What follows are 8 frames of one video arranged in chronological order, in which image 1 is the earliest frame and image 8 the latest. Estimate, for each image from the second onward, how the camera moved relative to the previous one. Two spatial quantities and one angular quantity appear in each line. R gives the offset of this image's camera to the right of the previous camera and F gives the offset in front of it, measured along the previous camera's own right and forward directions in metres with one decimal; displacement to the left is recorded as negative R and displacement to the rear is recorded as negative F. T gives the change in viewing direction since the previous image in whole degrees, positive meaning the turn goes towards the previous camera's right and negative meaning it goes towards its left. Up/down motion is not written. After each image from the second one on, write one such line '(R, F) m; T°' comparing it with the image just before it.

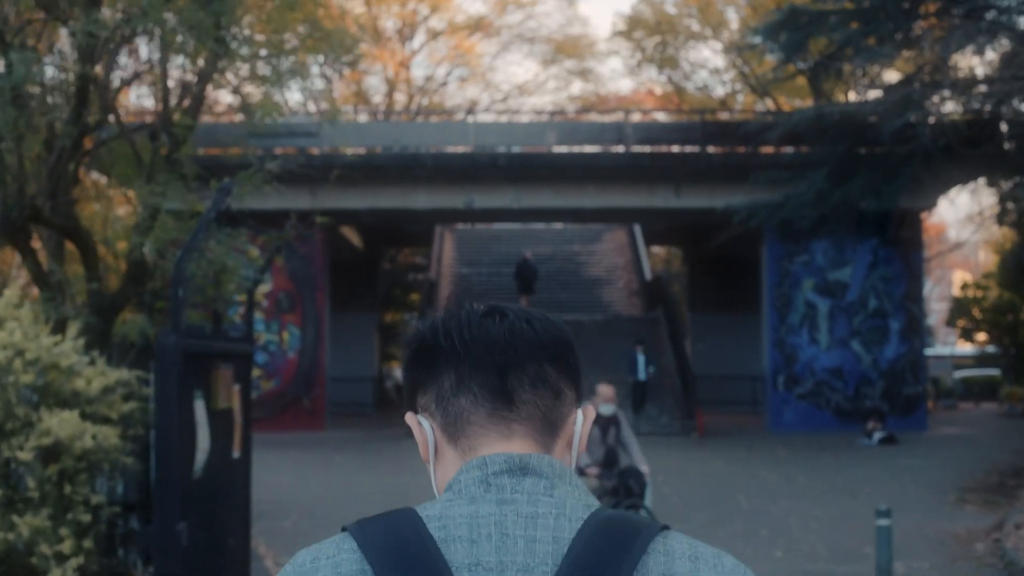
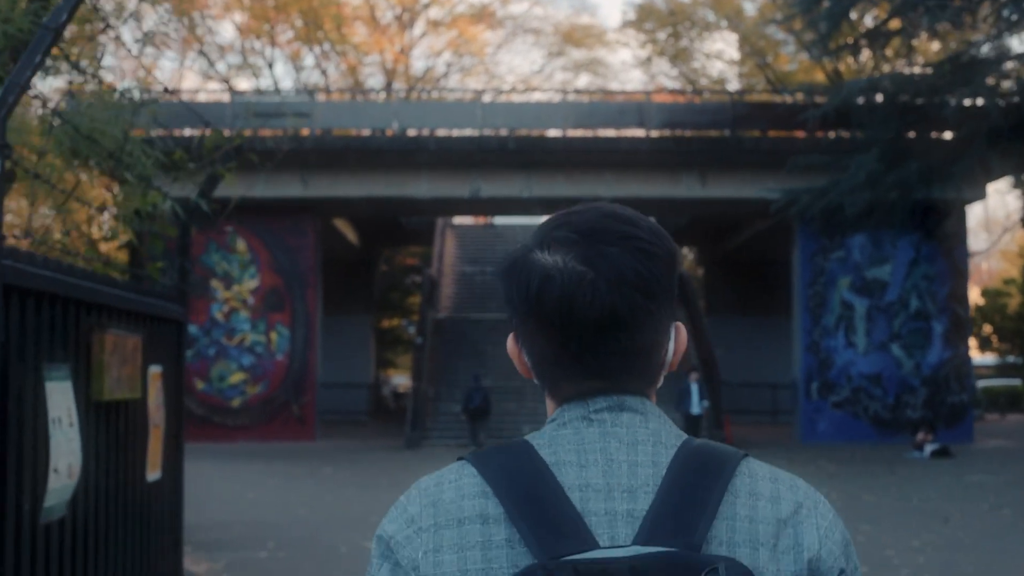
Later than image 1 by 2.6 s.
(-0.2, +2.1) m; 0°
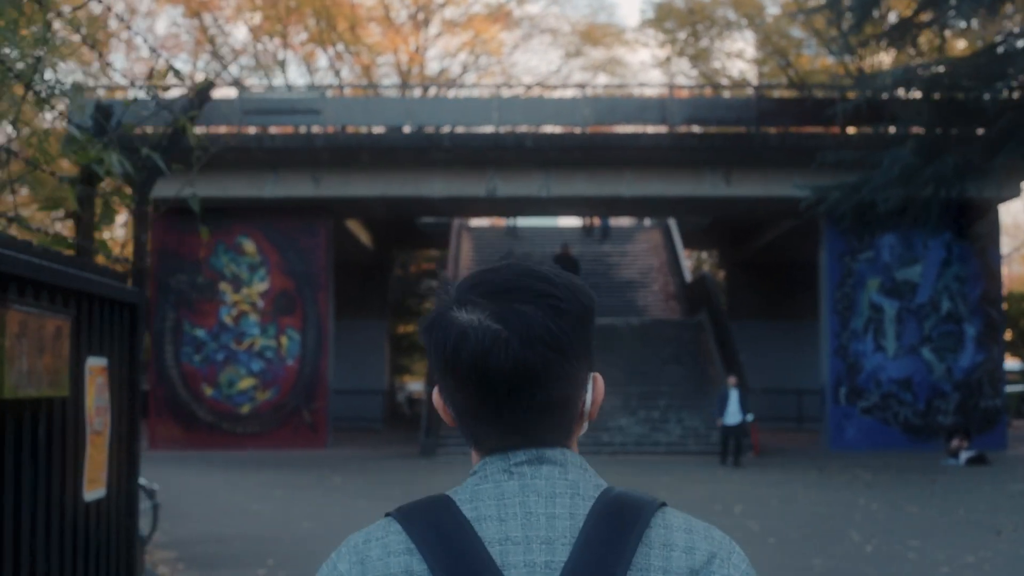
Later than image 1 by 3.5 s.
(0.0, +0.7) m; -1°
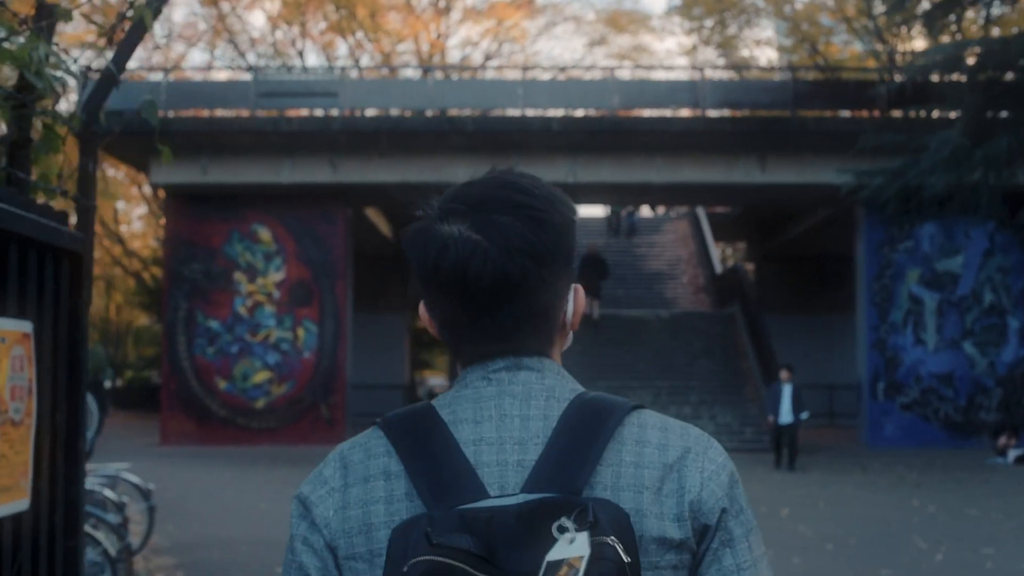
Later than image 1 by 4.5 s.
(-0.1, +0.8) m; -1°
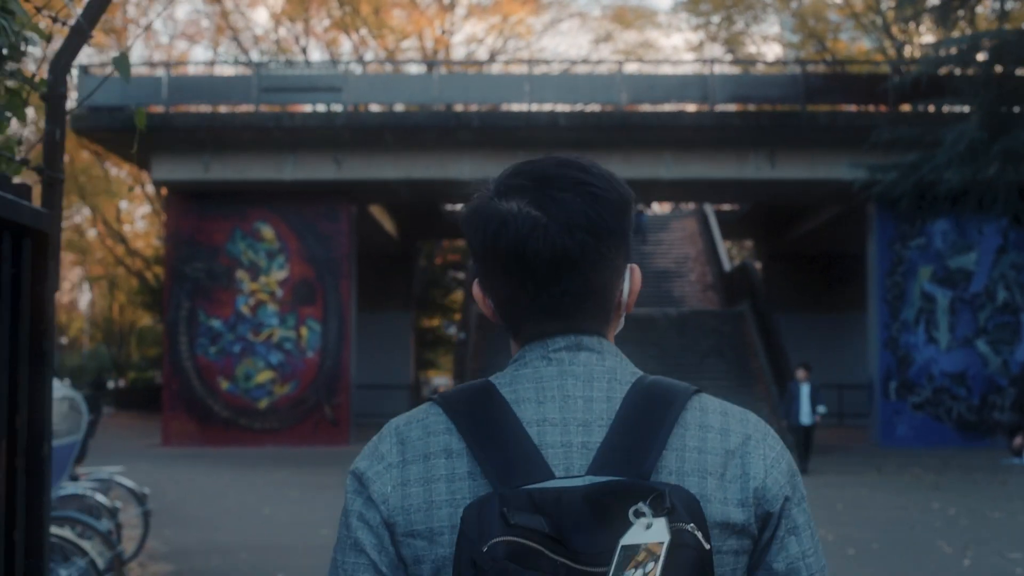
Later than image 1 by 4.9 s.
(0.0, +0.3) m; 0°
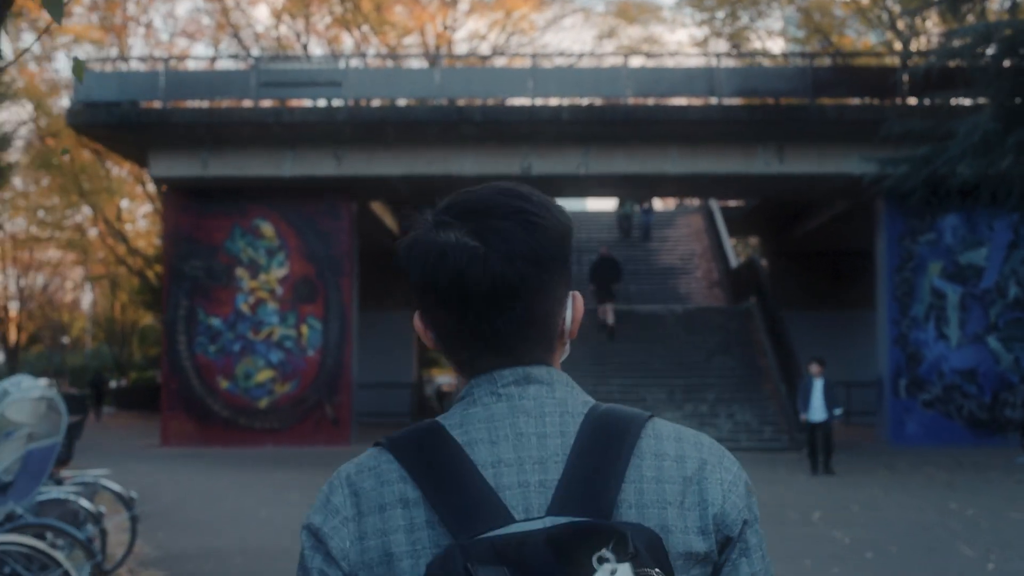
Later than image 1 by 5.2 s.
(0.0, +0.3) m; 0°
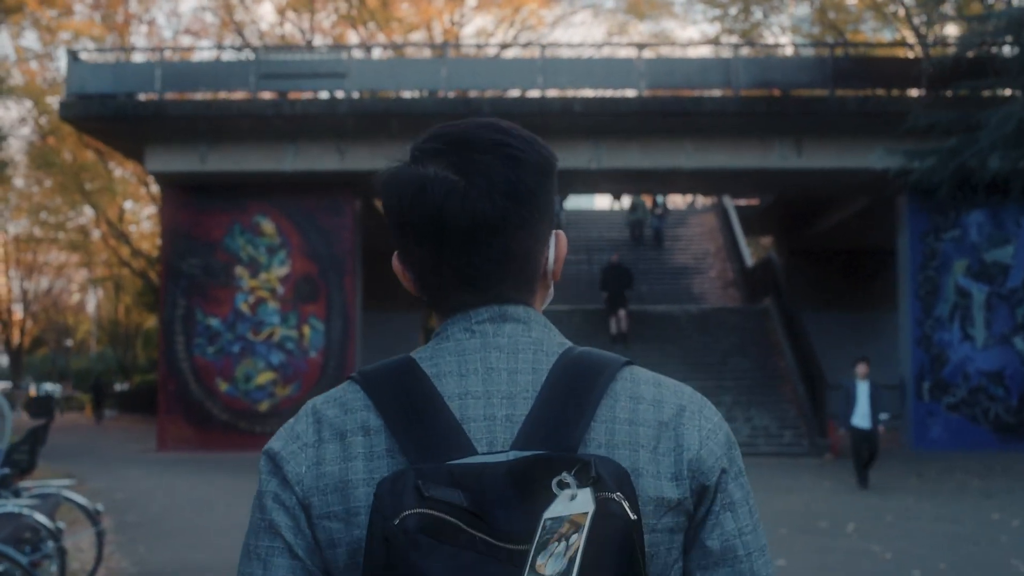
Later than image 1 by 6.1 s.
(0.0, +0.7) m; 0°
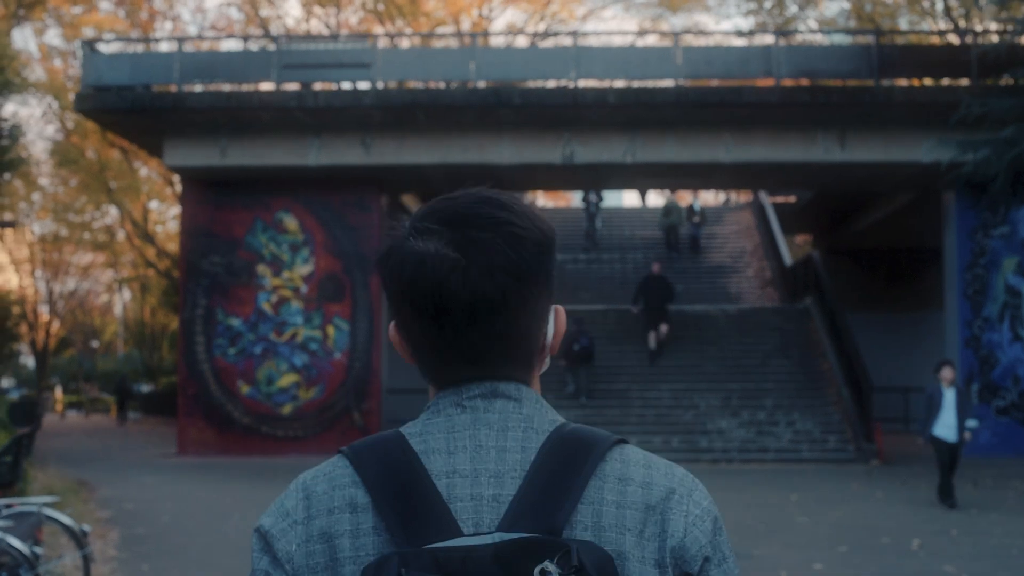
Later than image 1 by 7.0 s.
(0.0, +0.7) m; -1°
